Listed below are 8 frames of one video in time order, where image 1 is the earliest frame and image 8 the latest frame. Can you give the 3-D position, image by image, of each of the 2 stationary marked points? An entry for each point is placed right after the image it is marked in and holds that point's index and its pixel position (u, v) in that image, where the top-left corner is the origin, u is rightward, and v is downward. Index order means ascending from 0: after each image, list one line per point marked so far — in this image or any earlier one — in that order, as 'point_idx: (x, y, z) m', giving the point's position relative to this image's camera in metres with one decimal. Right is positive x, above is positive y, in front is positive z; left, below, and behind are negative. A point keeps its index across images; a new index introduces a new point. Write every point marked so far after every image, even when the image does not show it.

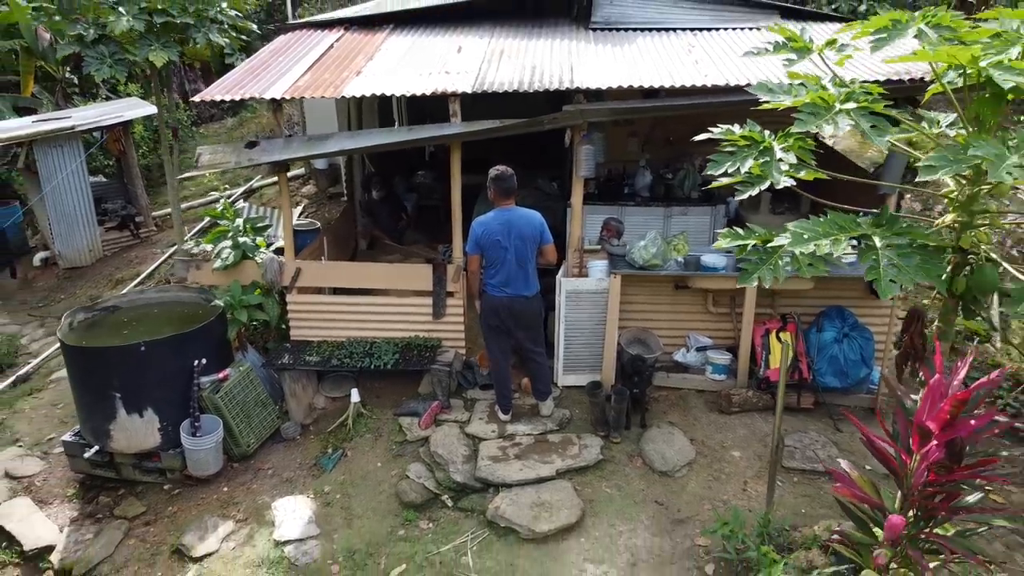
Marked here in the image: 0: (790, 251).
0: (+0.7, +0.1, +2.1) m
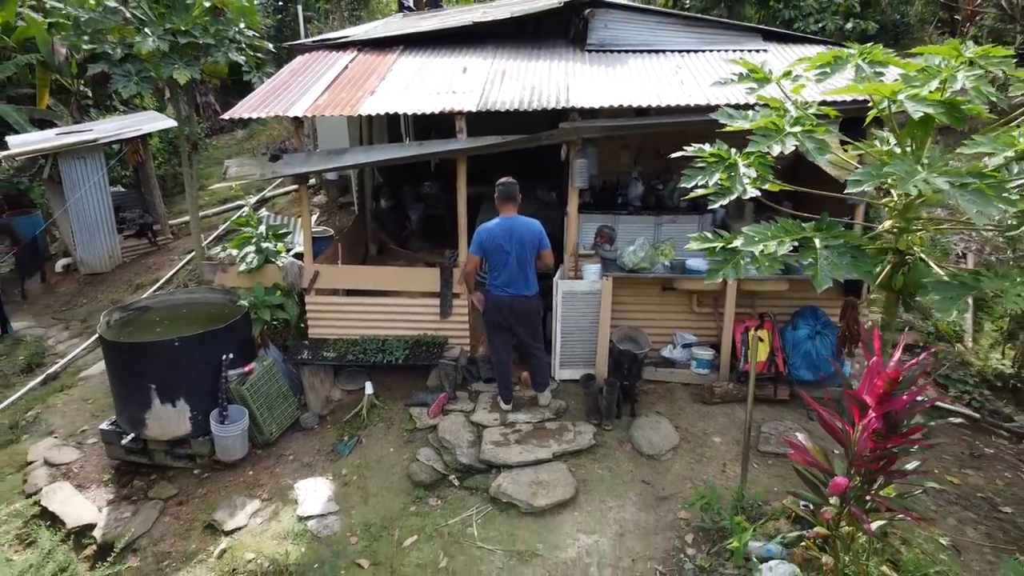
0: (+0.7, +0.1, +2.4) m
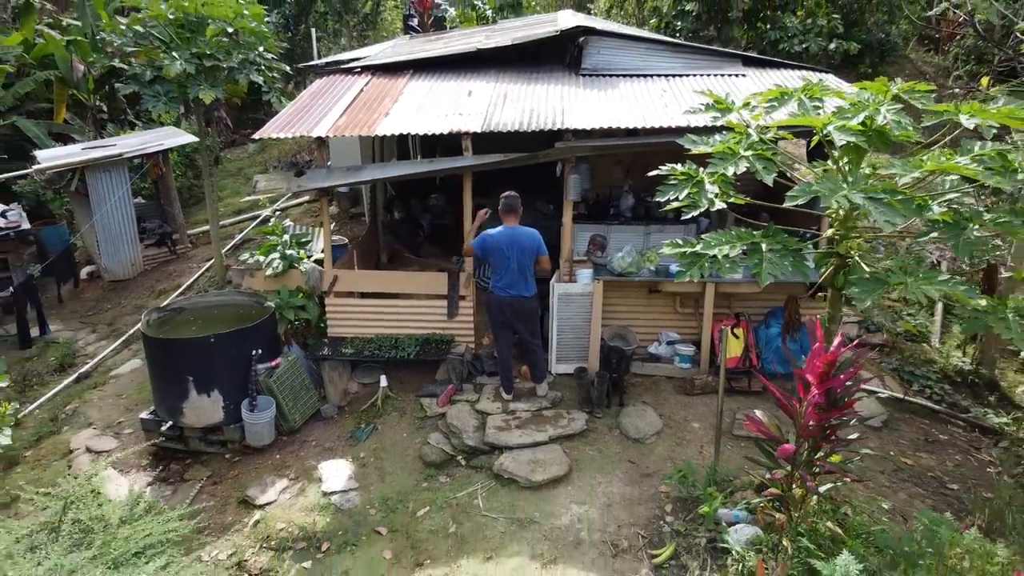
0: (+0.7, +0.1, +2.9) m
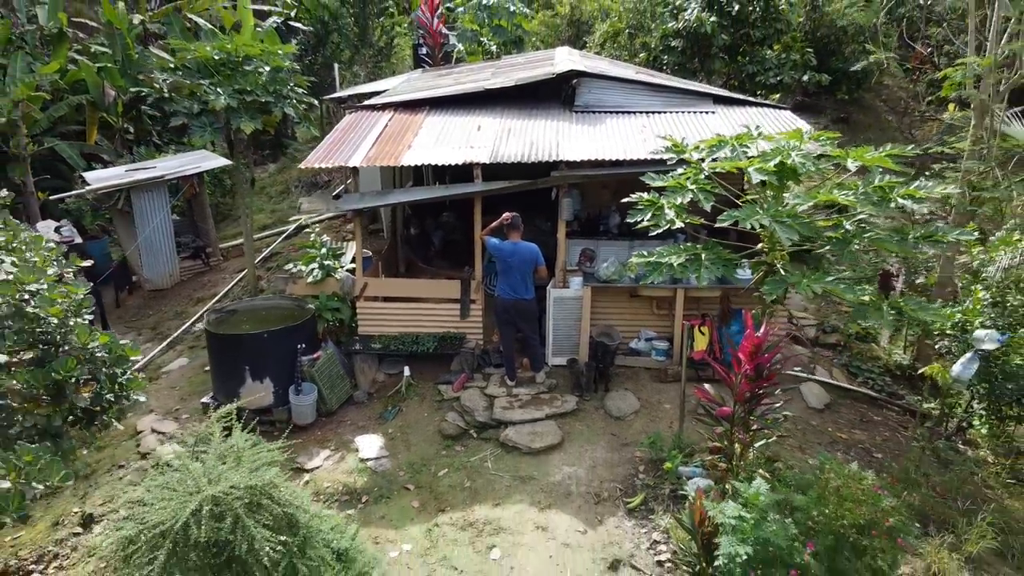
0: (+0.7, +0.1, +3.7) m
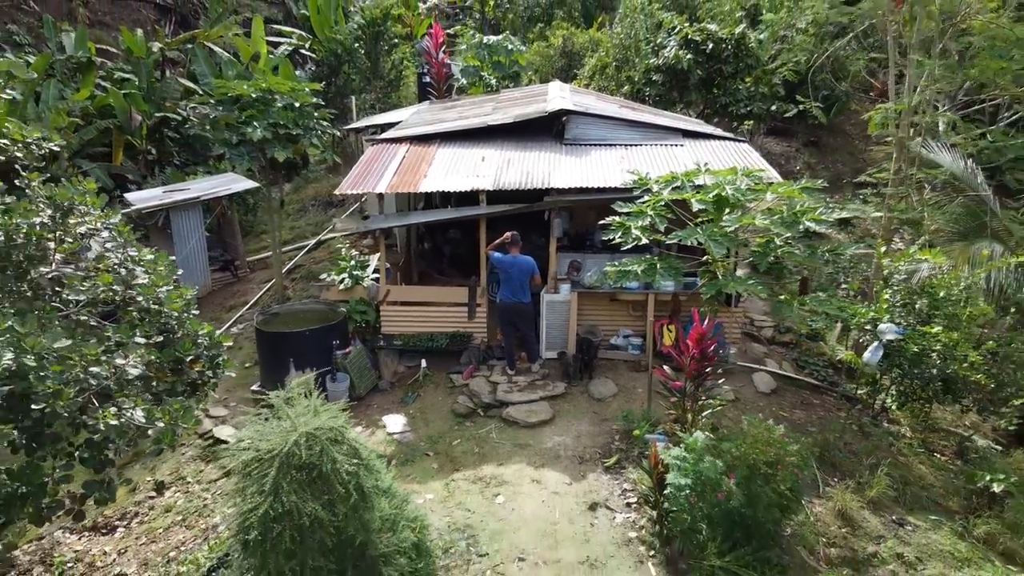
0: (+0.7, +0.1, +4.7) m
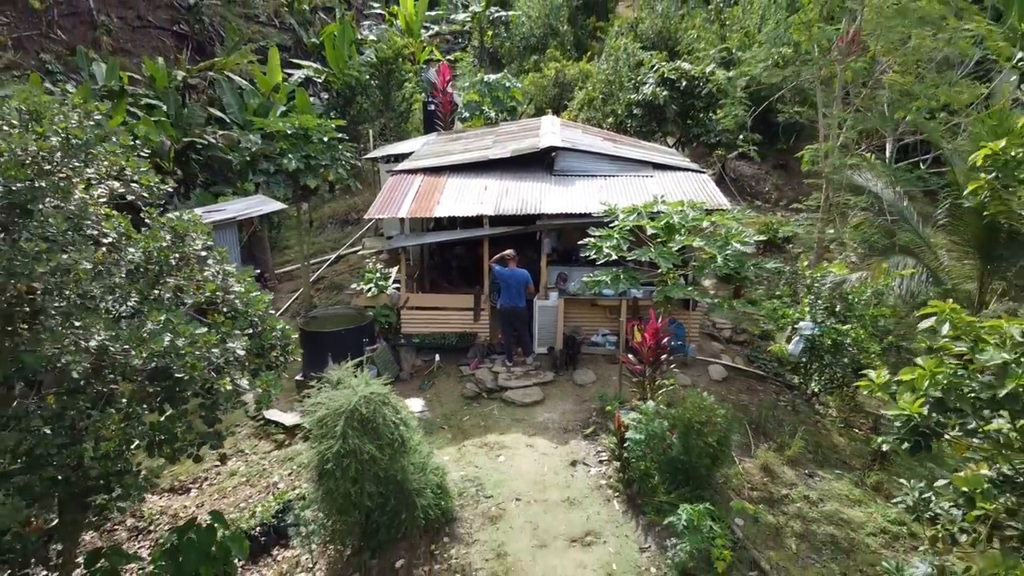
0: (+0.7, 0.0, +6.1) m
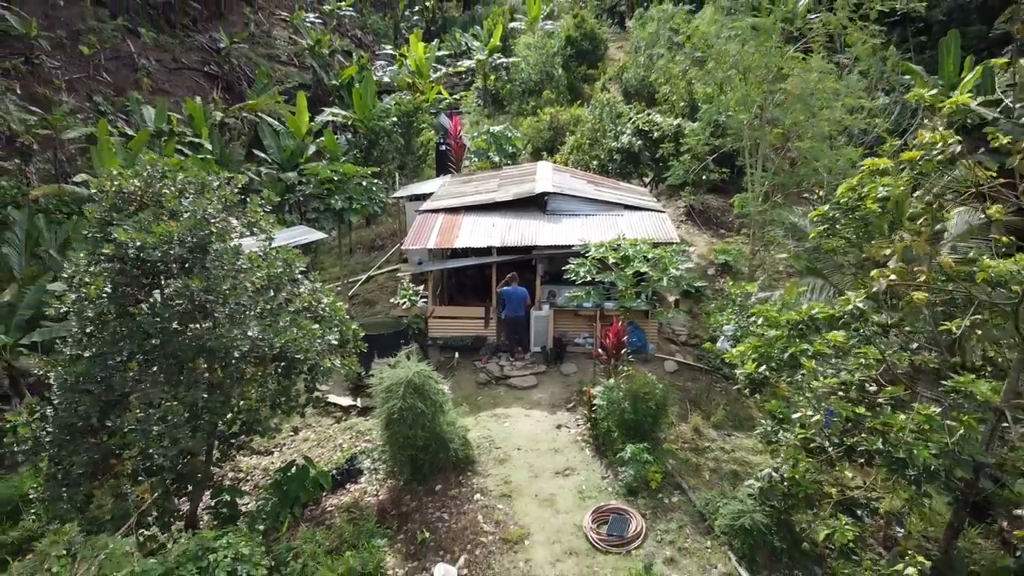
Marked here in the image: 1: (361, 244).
0: (+0.8, -0.1, +8.4) m
1: (-2.9, +0.8, +15.5) m
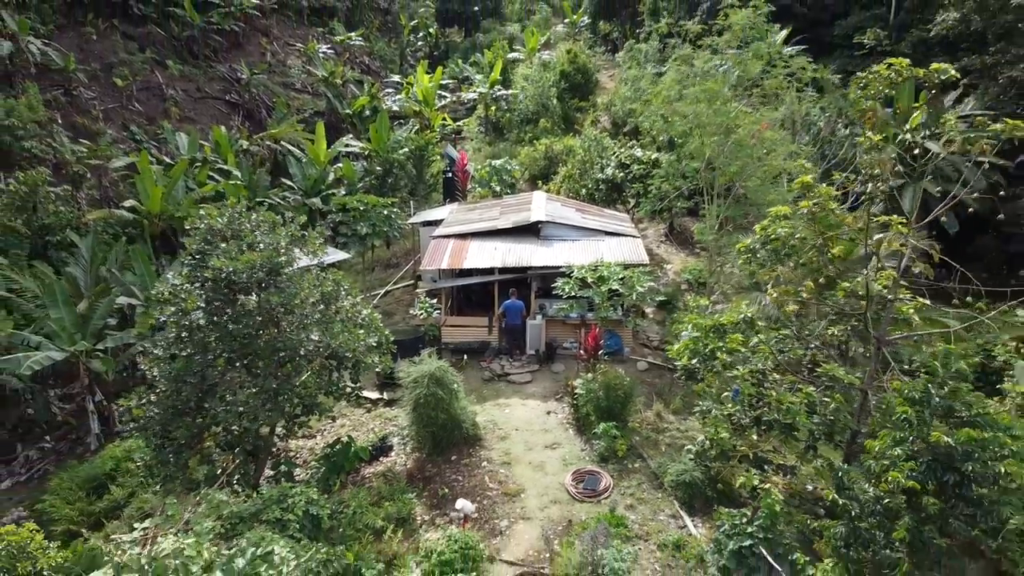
0: (+0.7, -0.3, +10.4) m
1: (-2.9, +0.6, +17.6) m
